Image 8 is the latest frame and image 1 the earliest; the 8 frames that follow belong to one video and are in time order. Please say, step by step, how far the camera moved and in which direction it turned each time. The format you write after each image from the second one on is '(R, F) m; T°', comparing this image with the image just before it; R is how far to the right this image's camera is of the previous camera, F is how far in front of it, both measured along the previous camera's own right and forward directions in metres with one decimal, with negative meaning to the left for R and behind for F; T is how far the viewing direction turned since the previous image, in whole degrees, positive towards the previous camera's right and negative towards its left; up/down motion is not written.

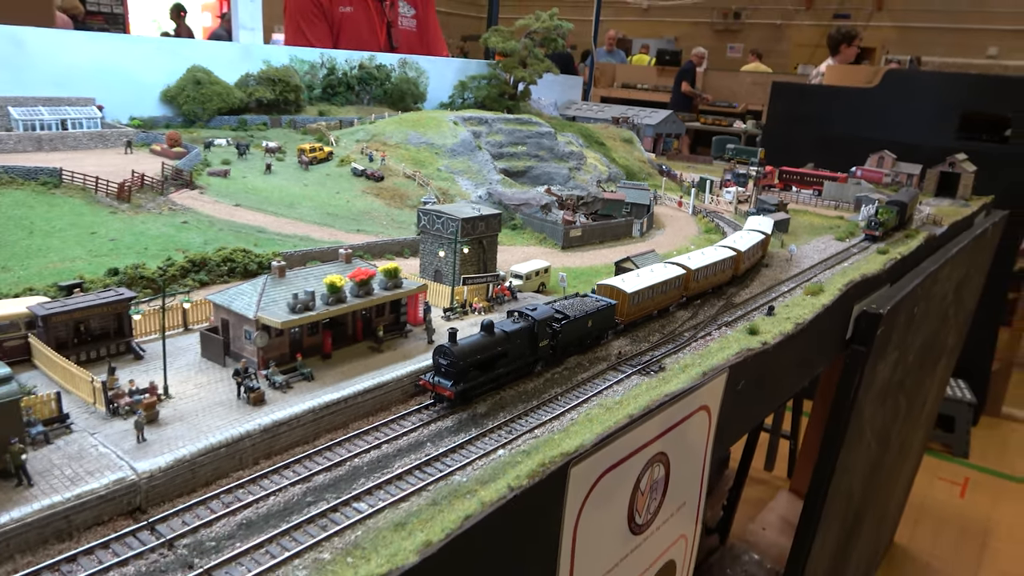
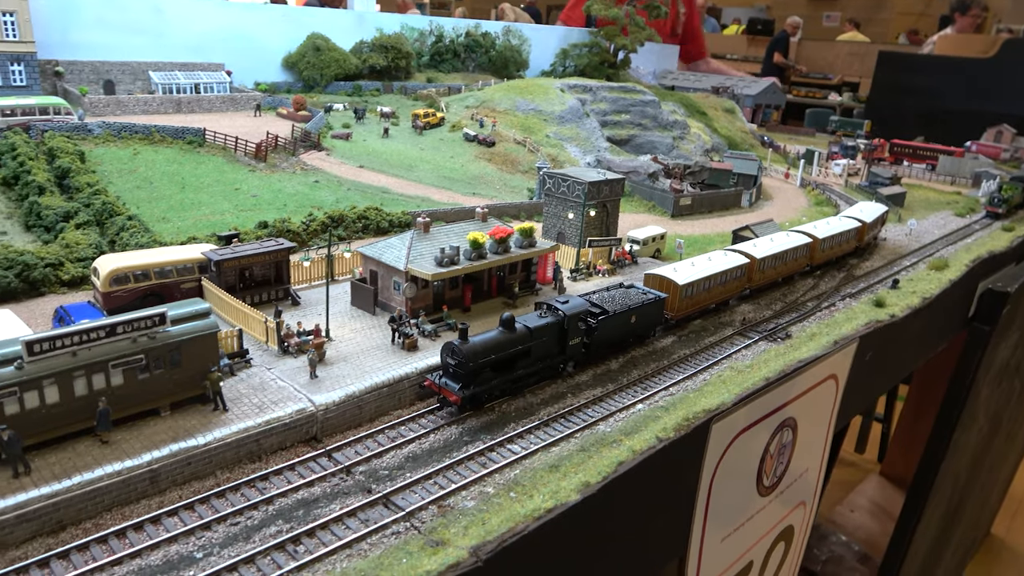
(-2.0, -0.8) m; -6°
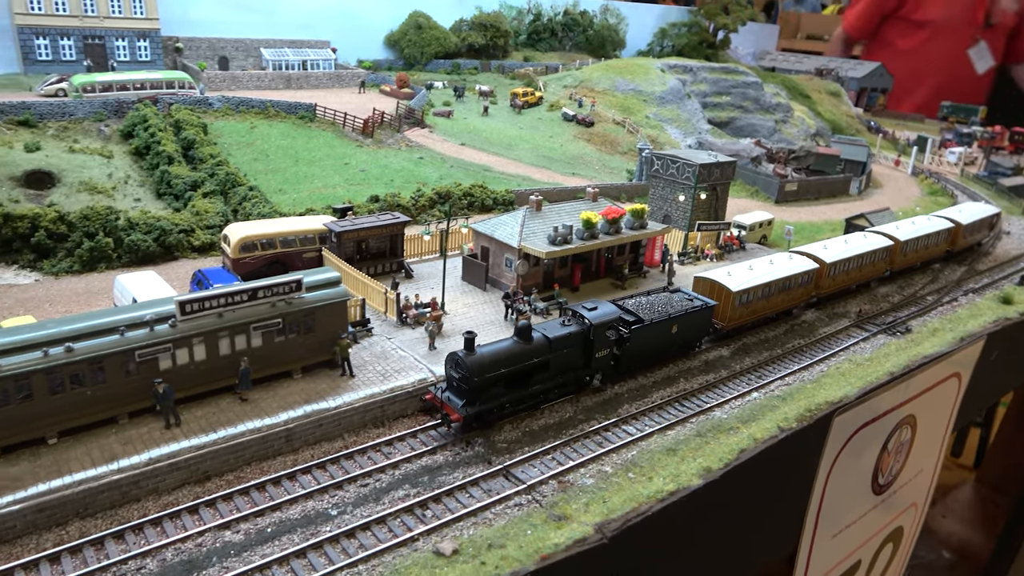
(-1.2, -0.1) m; -6°
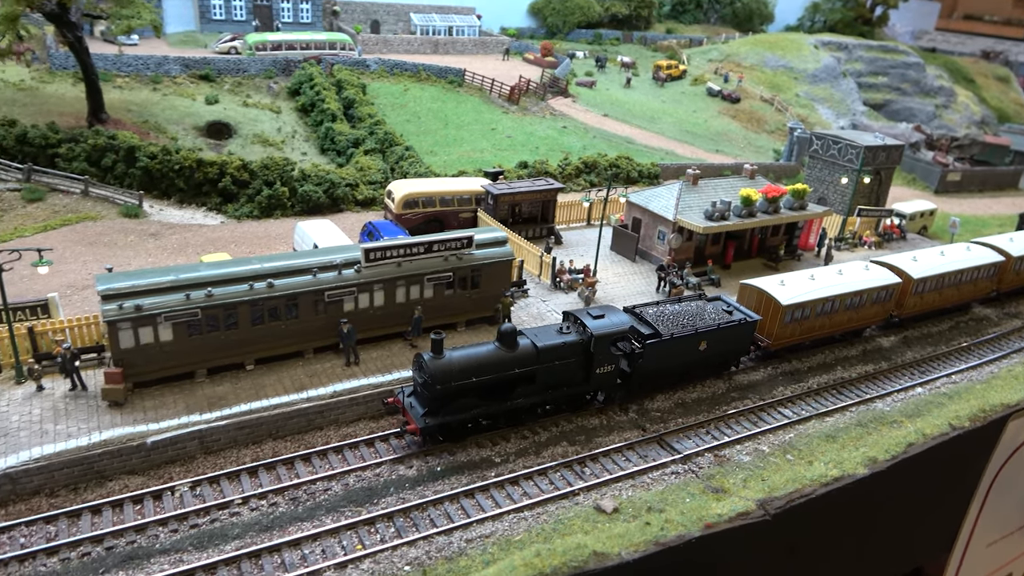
(-1.4, -0.4) m; -8°
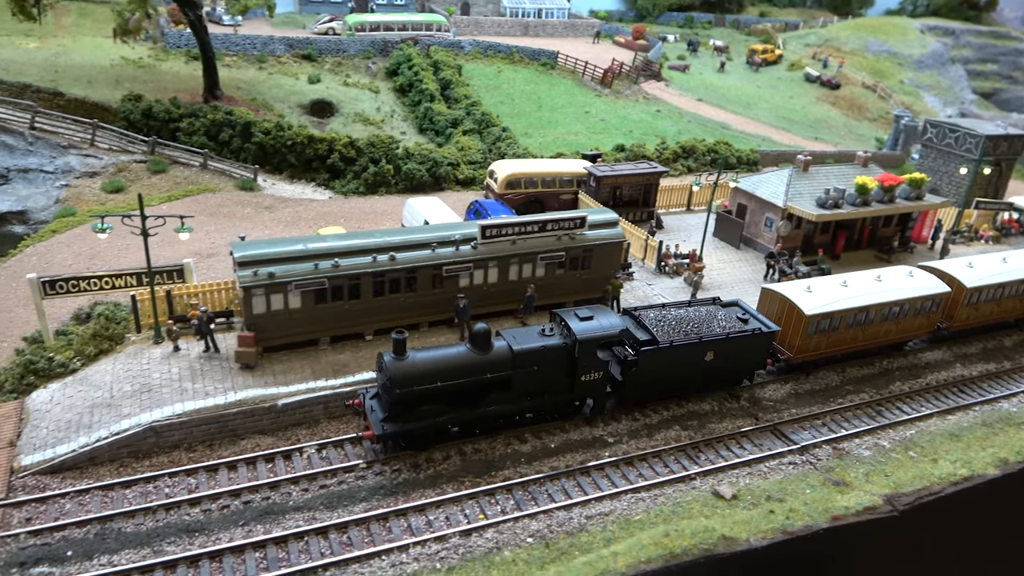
(-1.2, -0.1) m; -5°
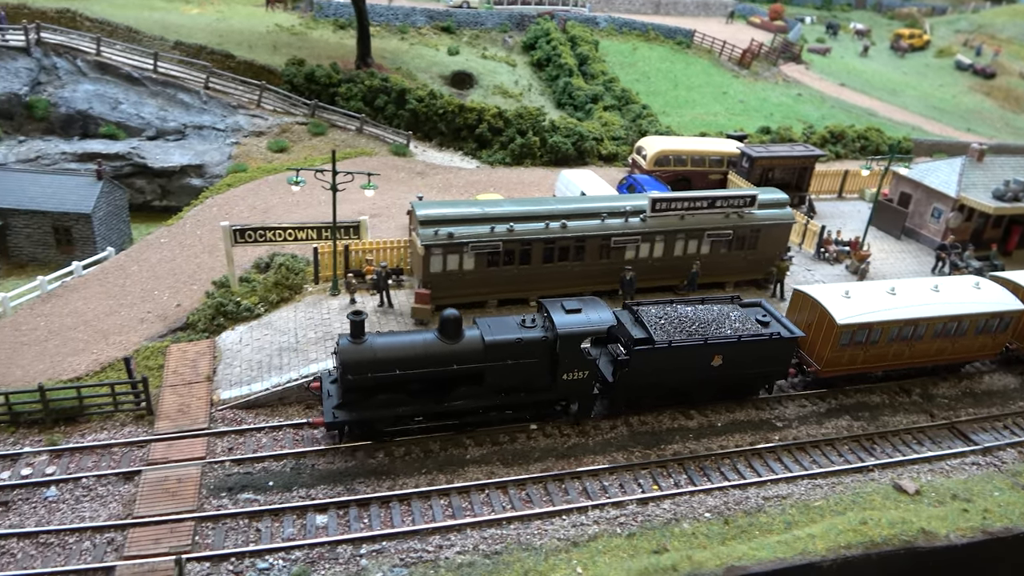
(-1.9, -0.1) m; -6°
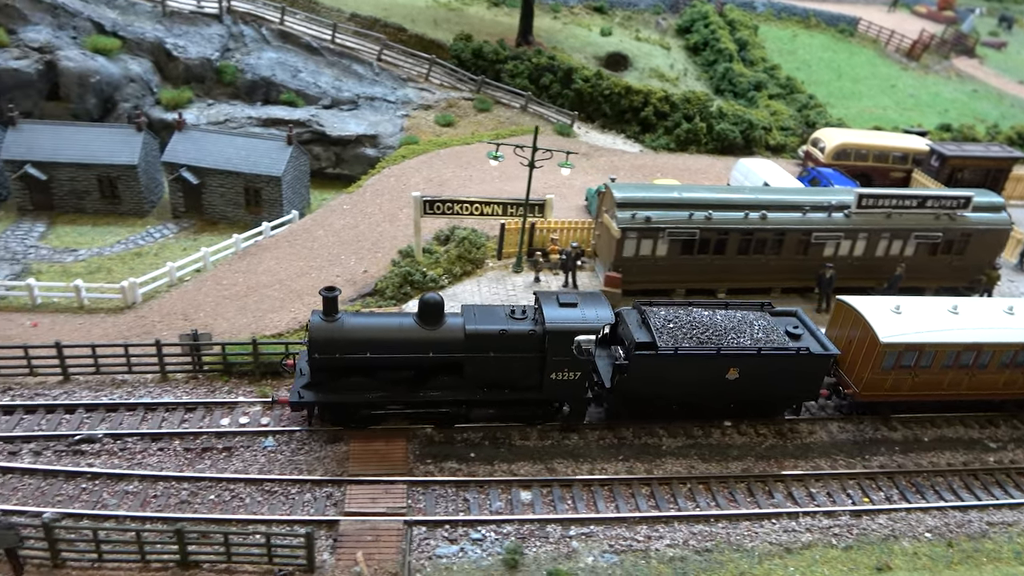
(-2.3, +0.2) m; -7°
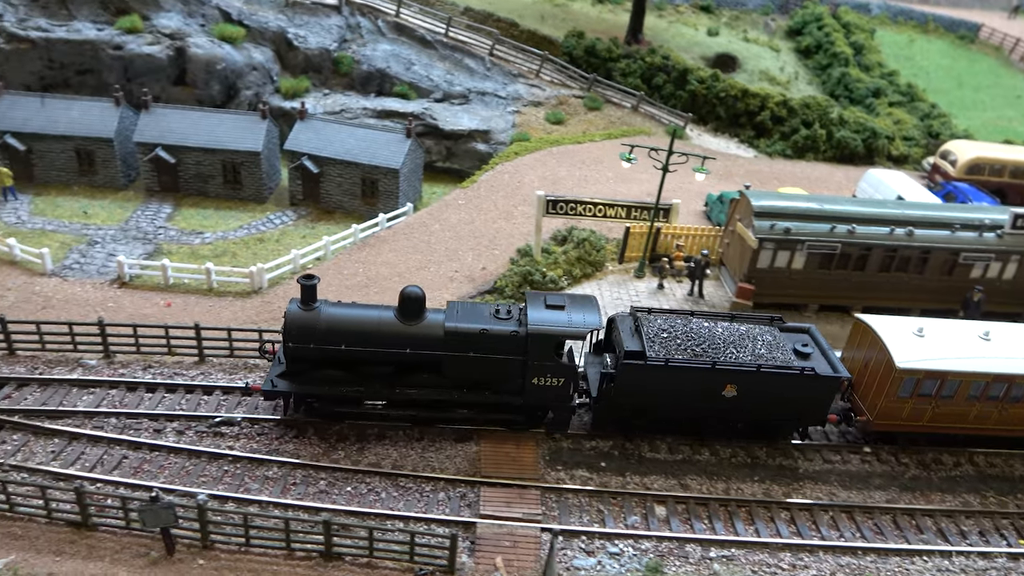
(-1.4, +0.2) m; -5°
